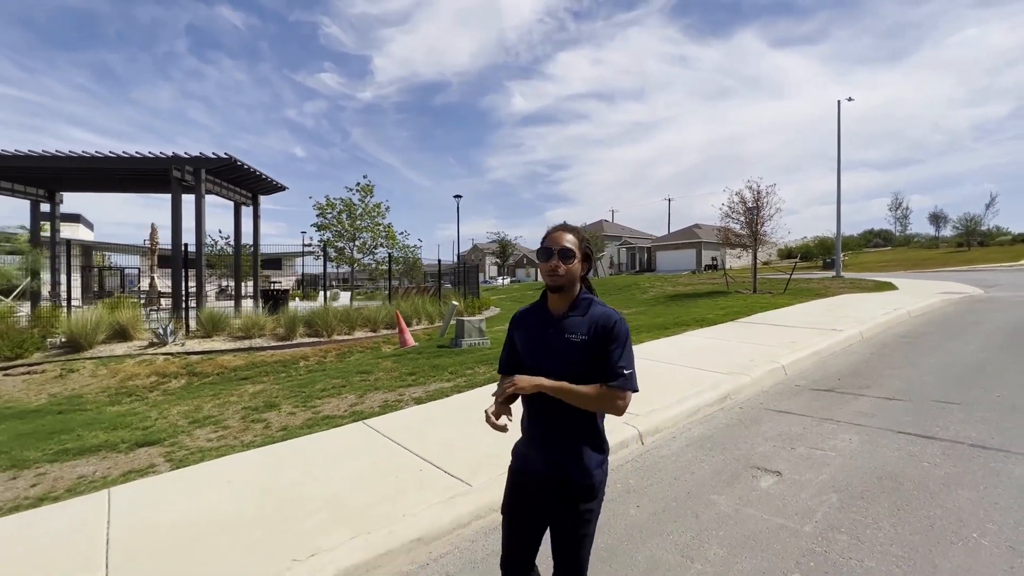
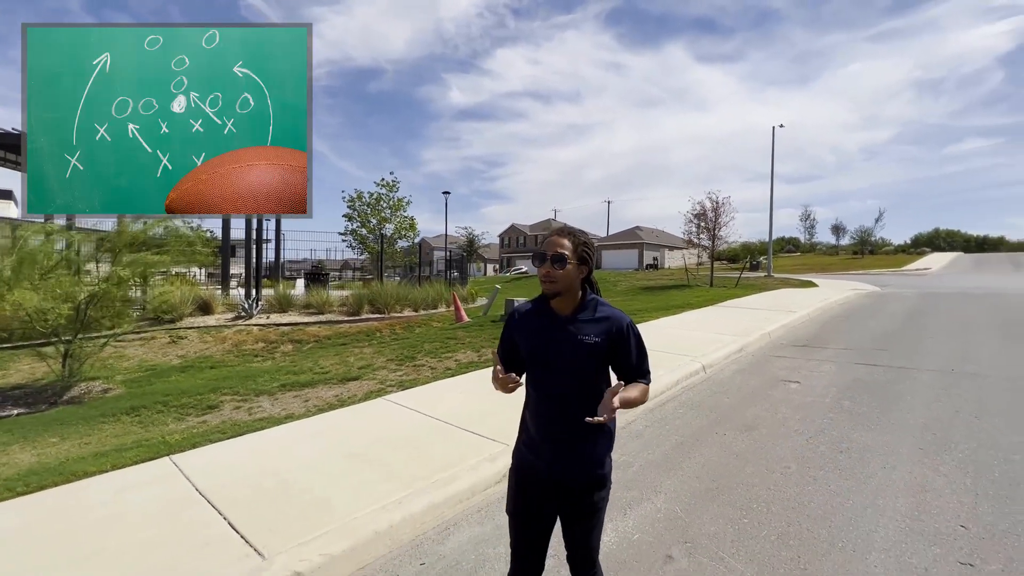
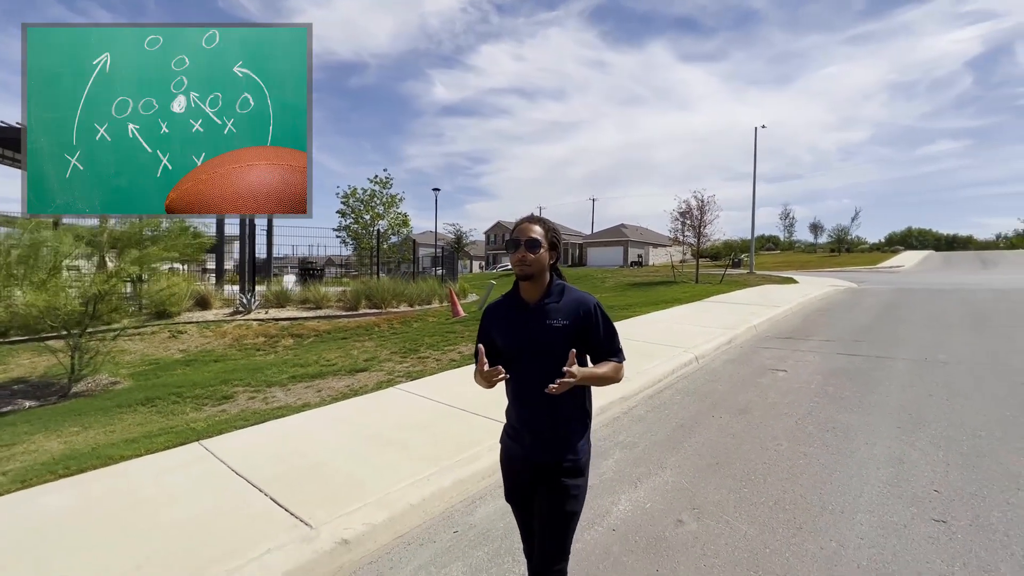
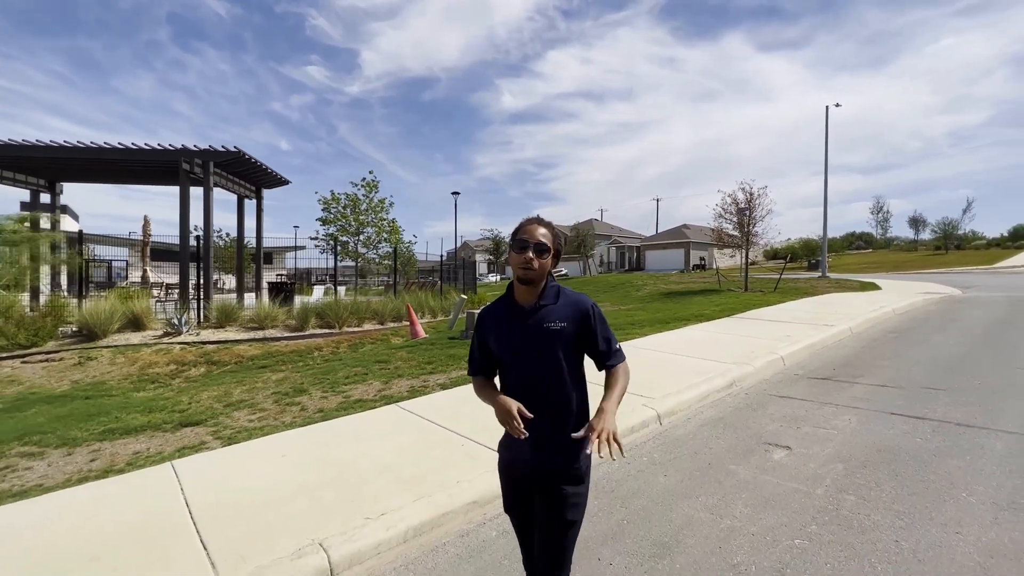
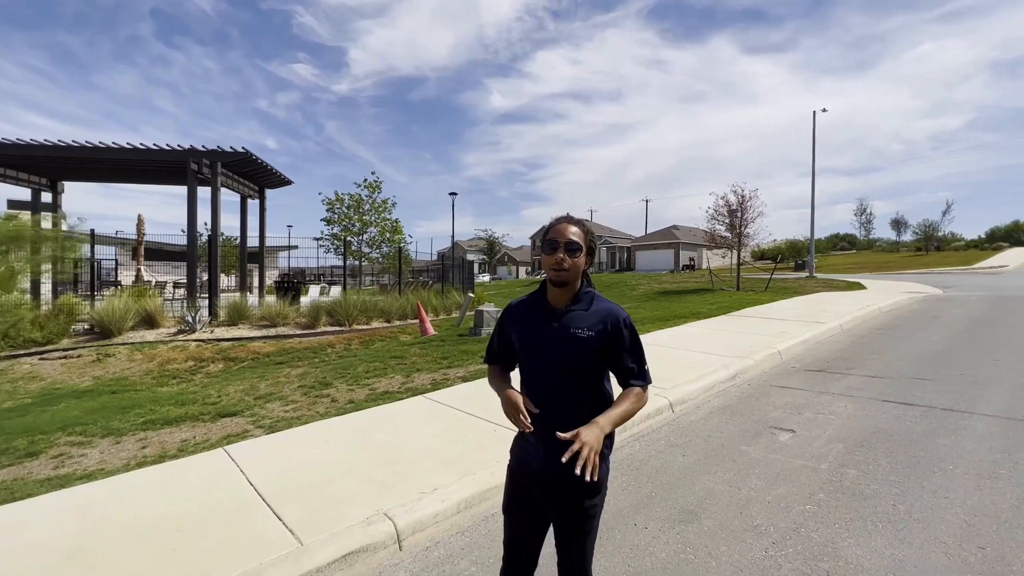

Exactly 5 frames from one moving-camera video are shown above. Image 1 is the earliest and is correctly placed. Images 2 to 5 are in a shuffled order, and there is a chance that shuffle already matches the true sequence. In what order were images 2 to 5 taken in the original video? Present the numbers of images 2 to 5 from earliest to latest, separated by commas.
4, 5, 2, 3
